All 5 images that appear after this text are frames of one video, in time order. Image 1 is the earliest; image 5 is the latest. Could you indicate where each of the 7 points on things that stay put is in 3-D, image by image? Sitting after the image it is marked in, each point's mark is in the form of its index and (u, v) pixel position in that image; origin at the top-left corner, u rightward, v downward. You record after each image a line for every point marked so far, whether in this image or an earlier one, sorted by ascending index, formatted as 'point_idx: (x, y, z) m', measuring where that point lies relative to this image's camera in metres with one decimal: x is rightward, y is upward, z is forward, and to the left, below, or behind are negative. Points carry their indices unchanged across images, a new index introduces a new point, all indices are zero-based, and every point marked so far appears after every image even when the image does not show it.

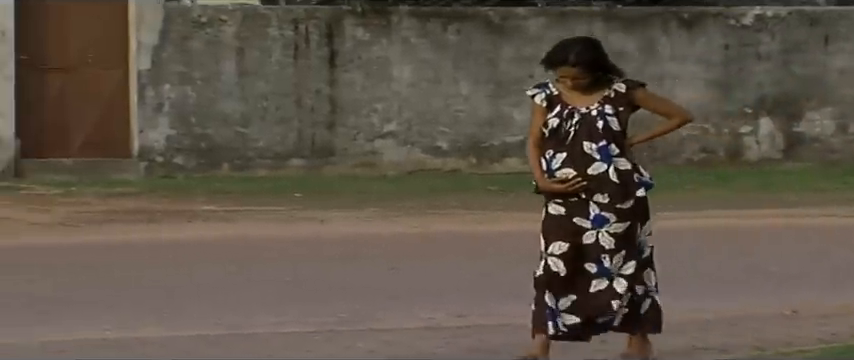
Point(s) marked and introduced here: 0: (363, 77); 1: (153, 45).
0: (-0.4, +0.7, +12.9) m
1: (-1.9, +0.9, +12.5) m
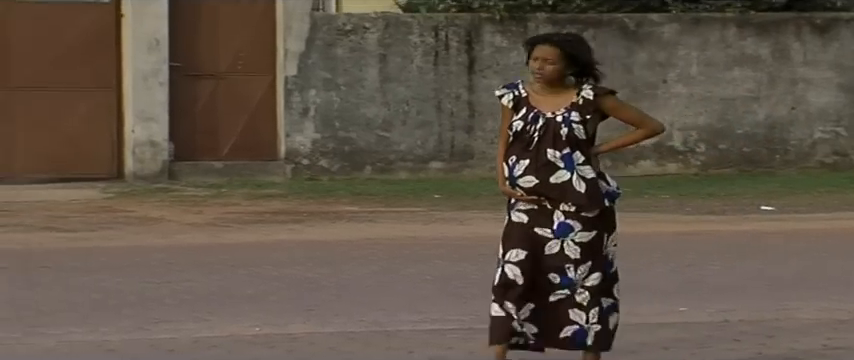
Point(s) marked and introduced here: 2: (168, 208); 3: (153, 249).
0: (+0.5, +0.7, +13.3) m
1: (-0.9, +0.9, +13.0) m
2: (-1.7, -0.2, +12.0) m
3: (-1.6, -0.4, +10.8) m
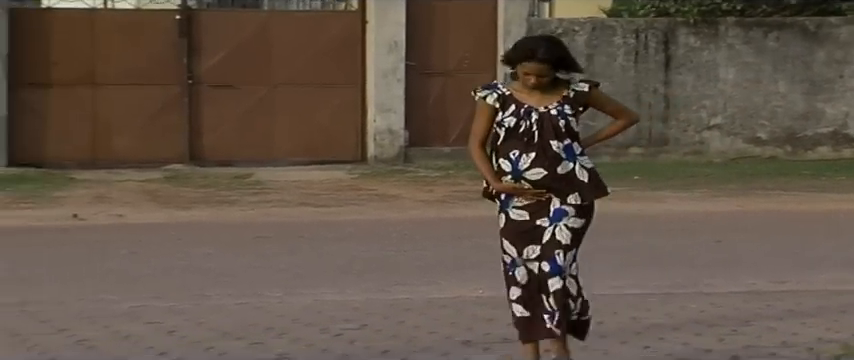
0: (+2.2, +0.8, +15.1) m
1: (+0.7, +1.1, +15.1) m
2: (-0.2, -0.1, +14.2) m
3: (-0.2, -0.3, +12.9) m
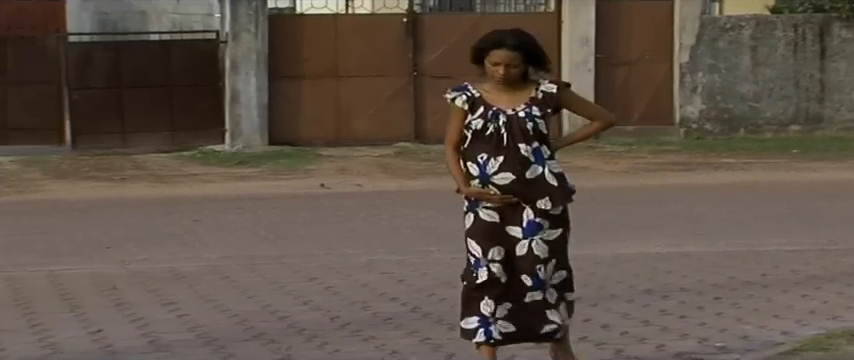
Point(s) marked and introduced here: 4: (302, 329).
0: (+4.0, +1.1, +17.5) m
1: (+2.6, +1.3, +17.7) m
2: (+1.5, +0.2, +17.0) m
3: (+1.3, -0.1, +15.7) m
4: (-0.6, -0.7, +8.5) m
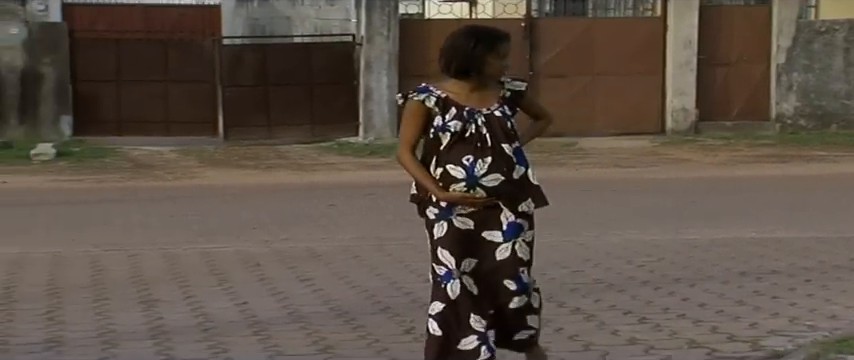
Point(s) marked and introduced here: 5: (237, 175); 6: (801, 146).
0: (+5.3, +1.2, +18.9) m
1: (+3.8, +1.4, +19.2) m
2: (+2.7, +0.3, +18.6) m
3: (+2.4, 0.0, +17.4) m
4: (-0.2, -0.8, +10.4) m
5: (-1.8, 0.0, +17.6) m
6: (+3.8, +0.3, +18.7) m
